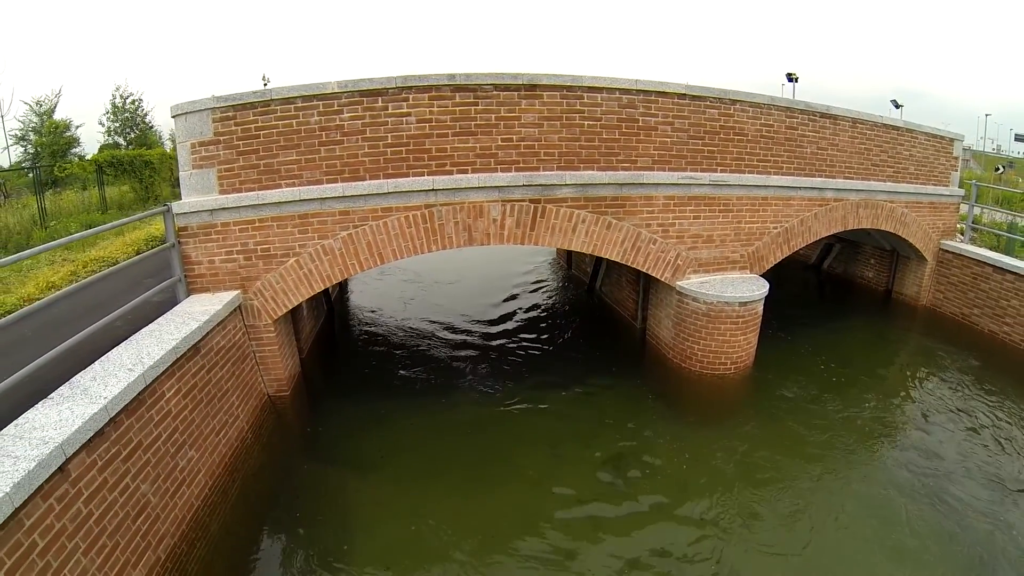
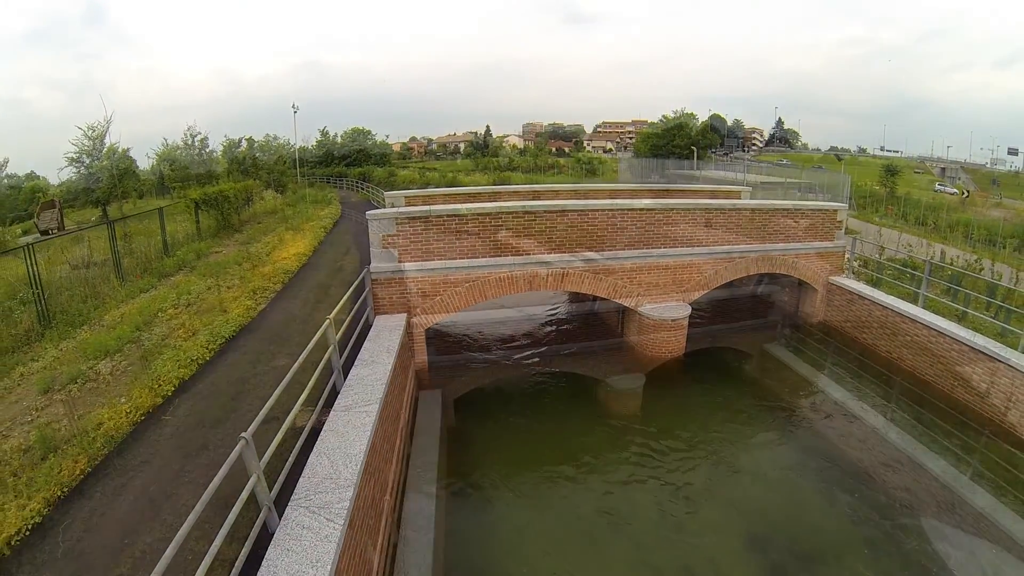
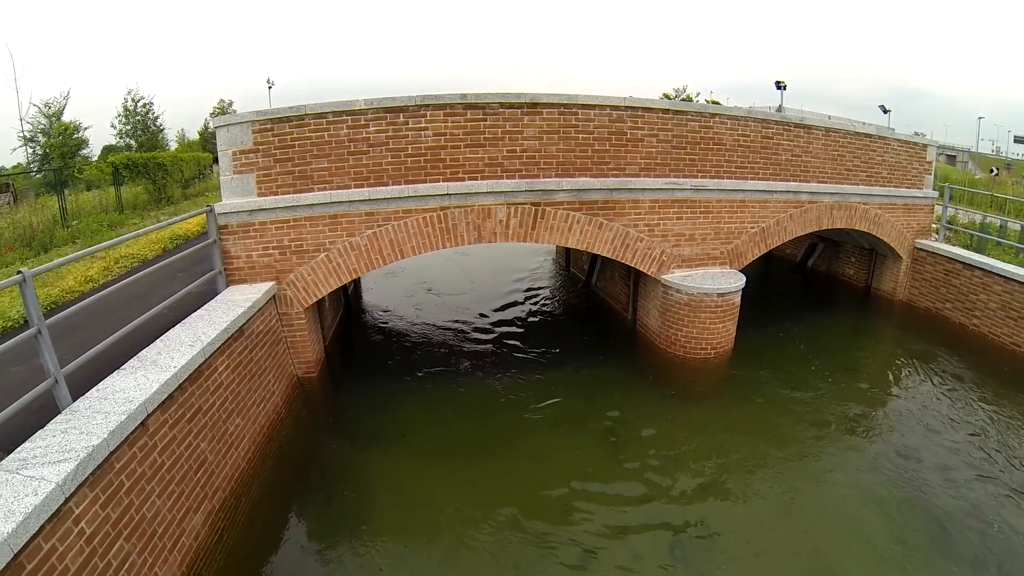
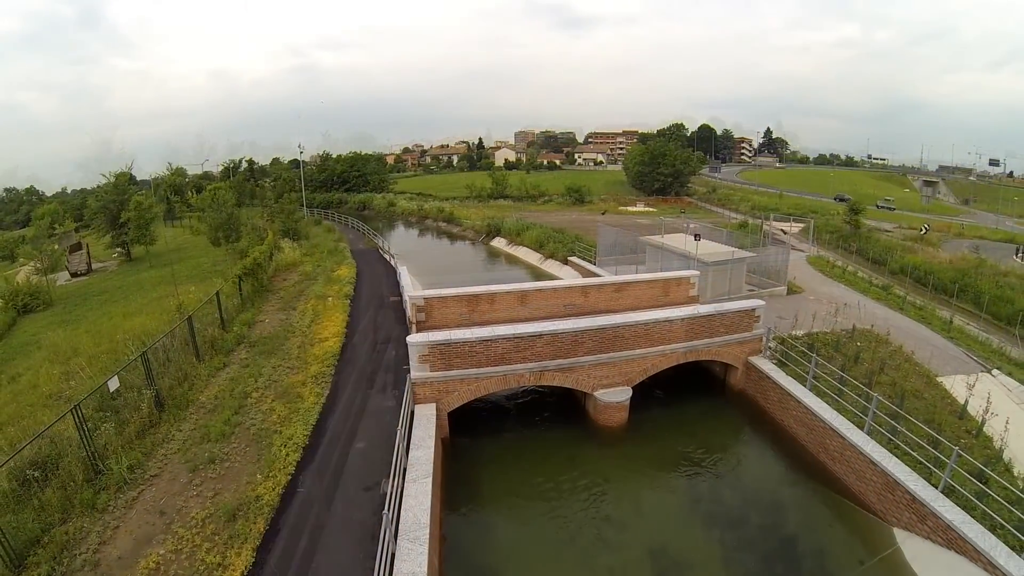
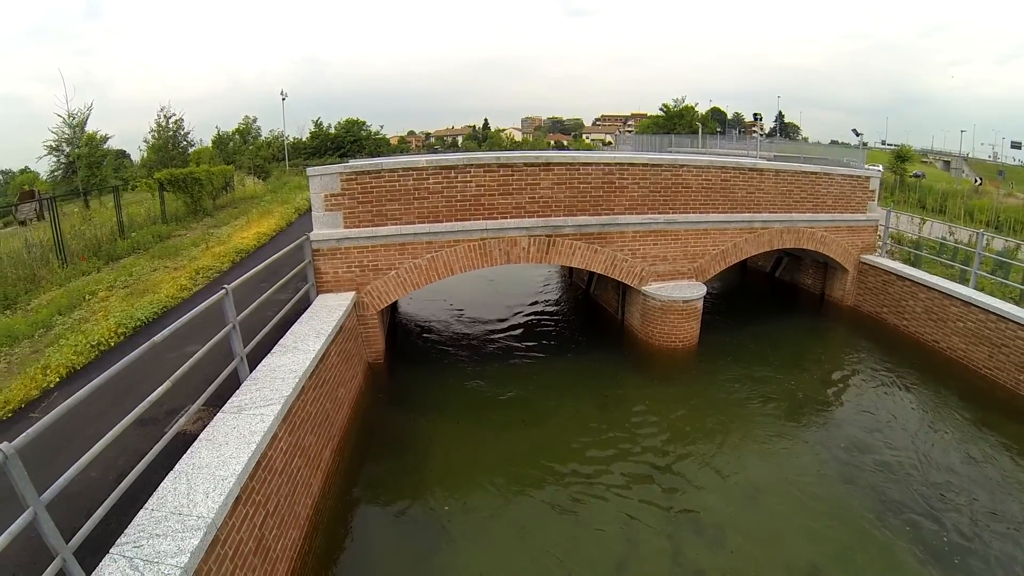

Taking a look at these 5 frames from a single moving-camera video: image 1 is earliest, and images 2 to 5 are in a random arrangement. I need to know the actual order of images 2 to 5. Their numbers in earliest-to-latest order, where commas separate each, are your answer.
3, 5, 2, 4
